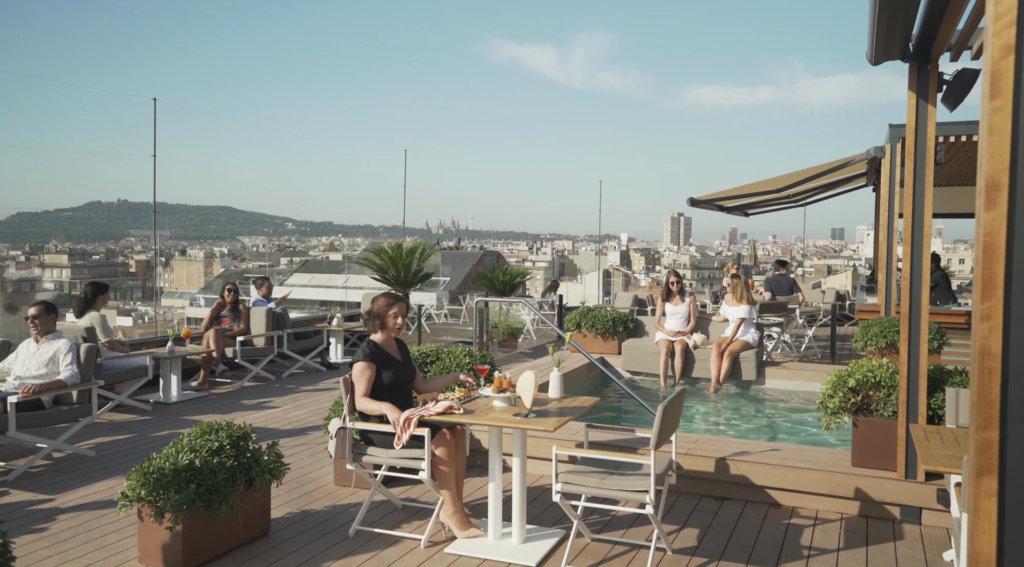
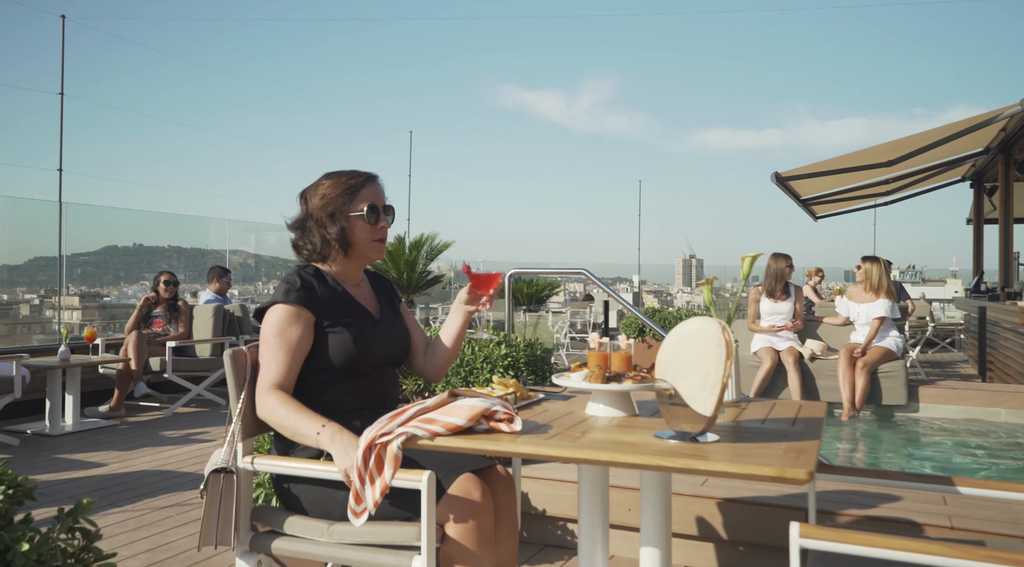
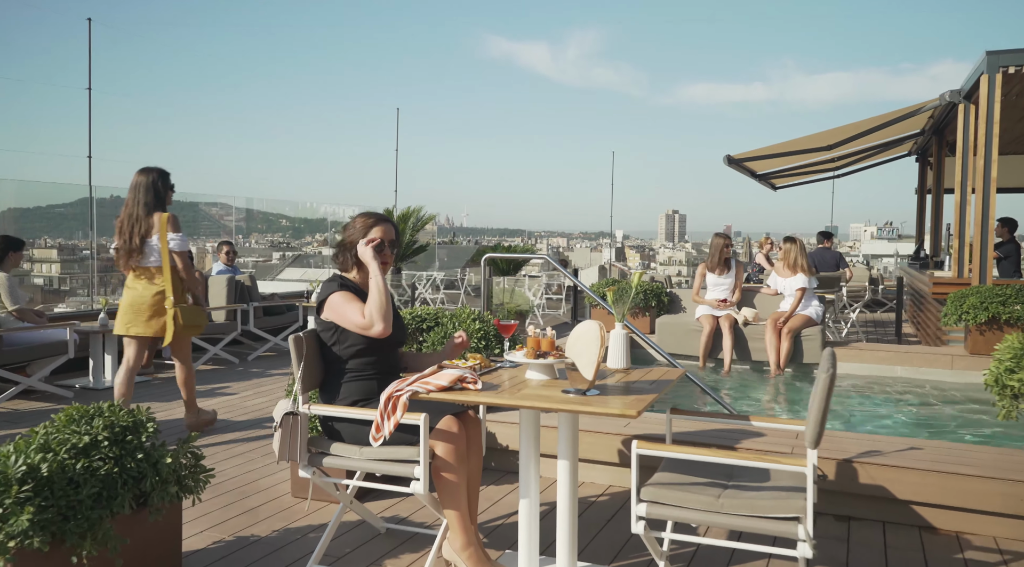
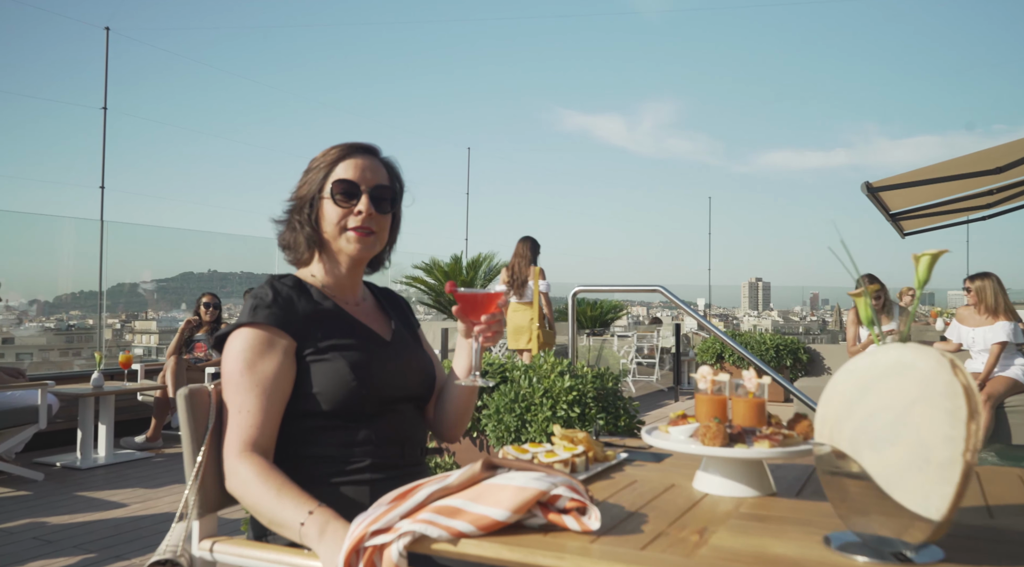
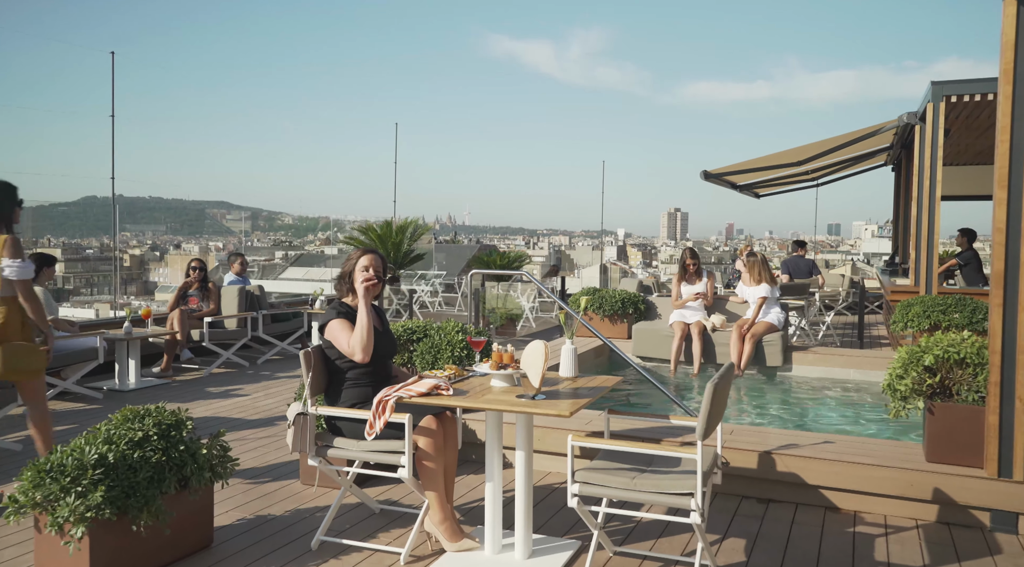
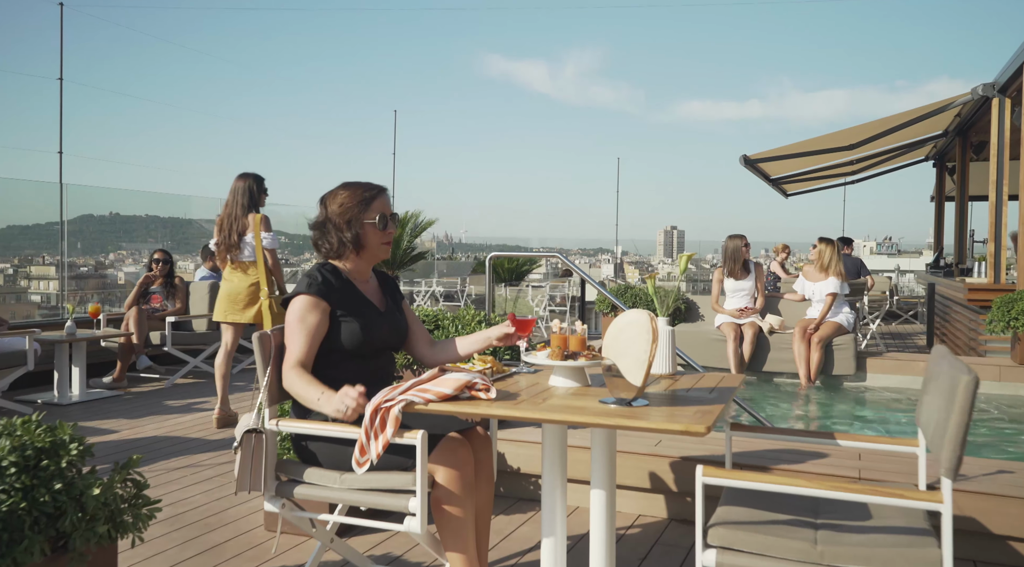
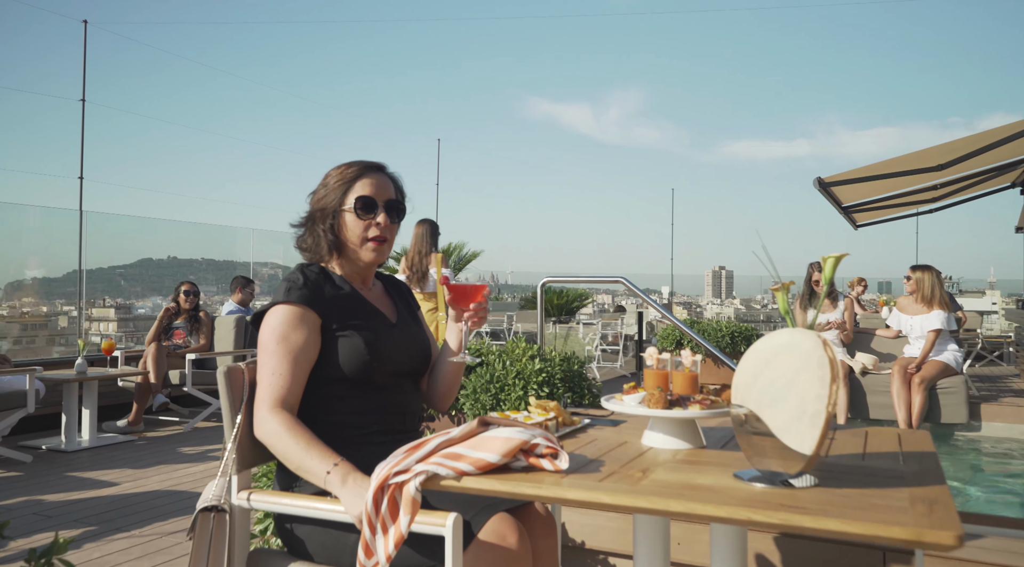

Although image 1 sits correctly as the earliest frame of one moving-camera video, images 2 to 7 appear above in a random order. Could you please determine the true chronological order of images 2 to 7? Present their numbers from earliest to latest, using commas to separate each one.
5, 3, 6, 2, 7, 4
